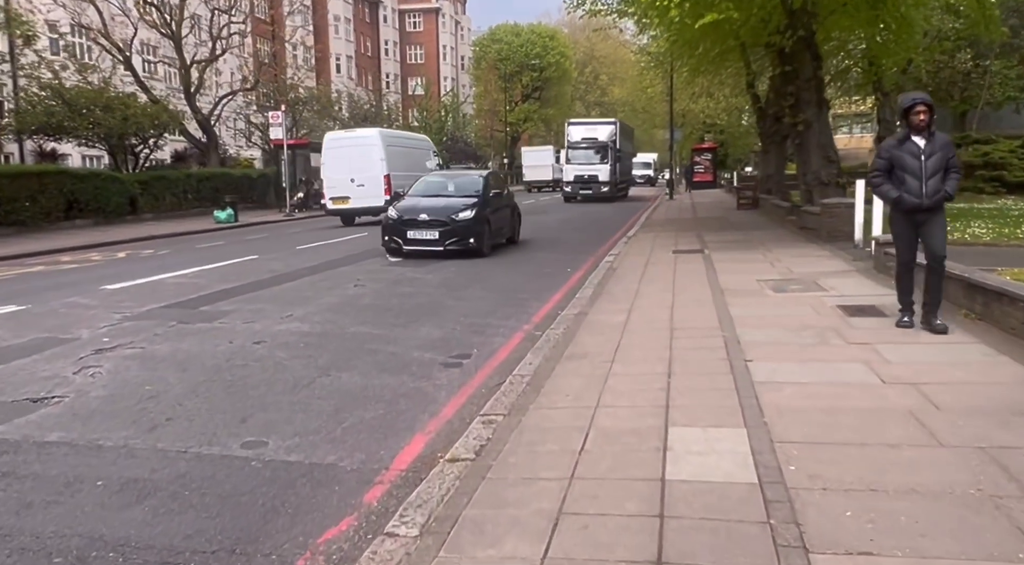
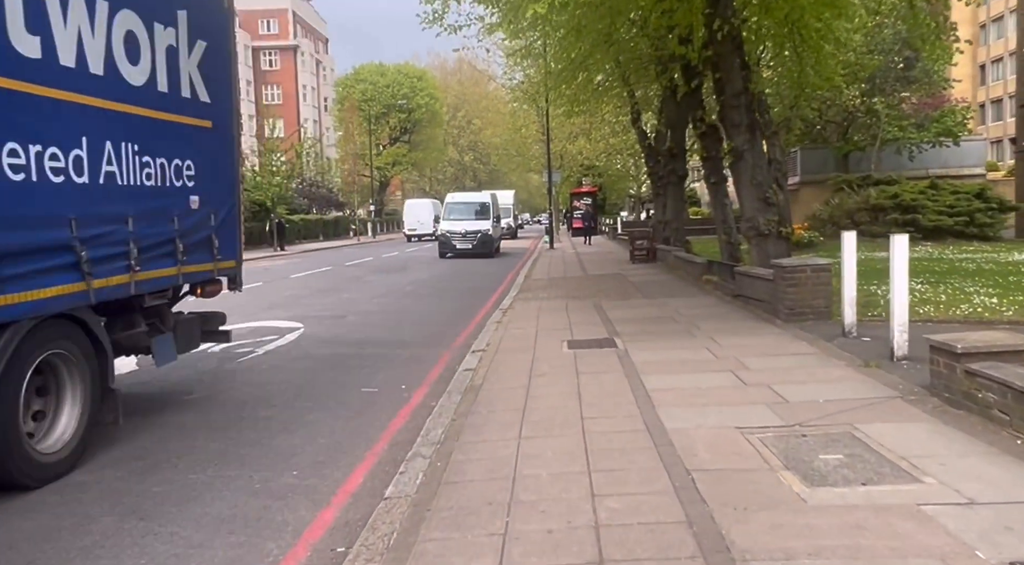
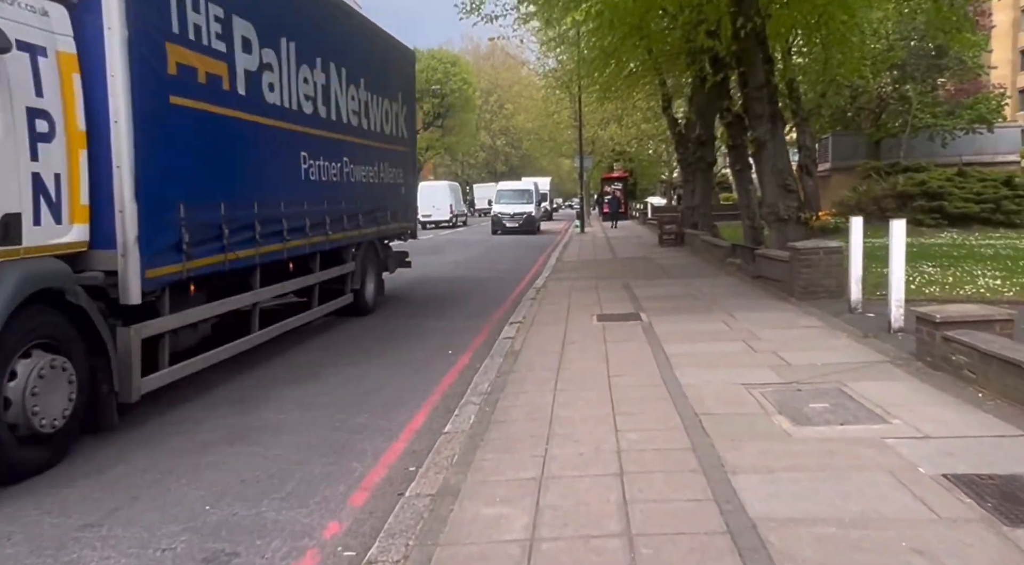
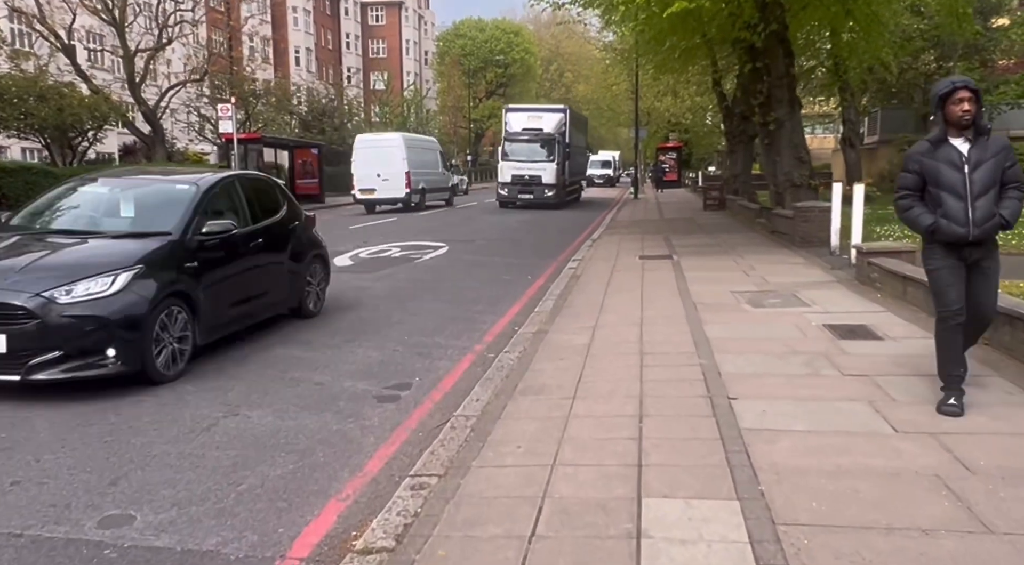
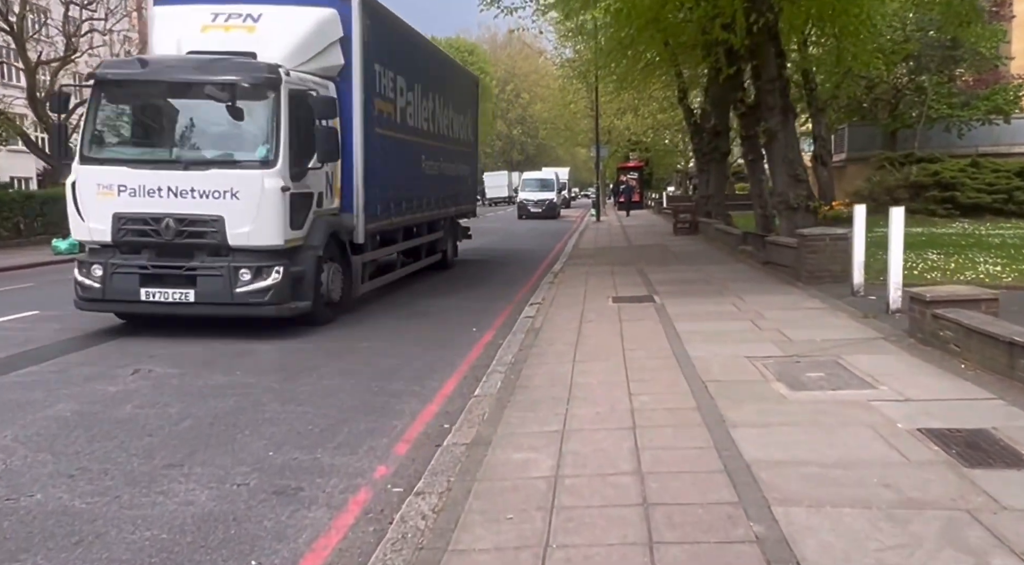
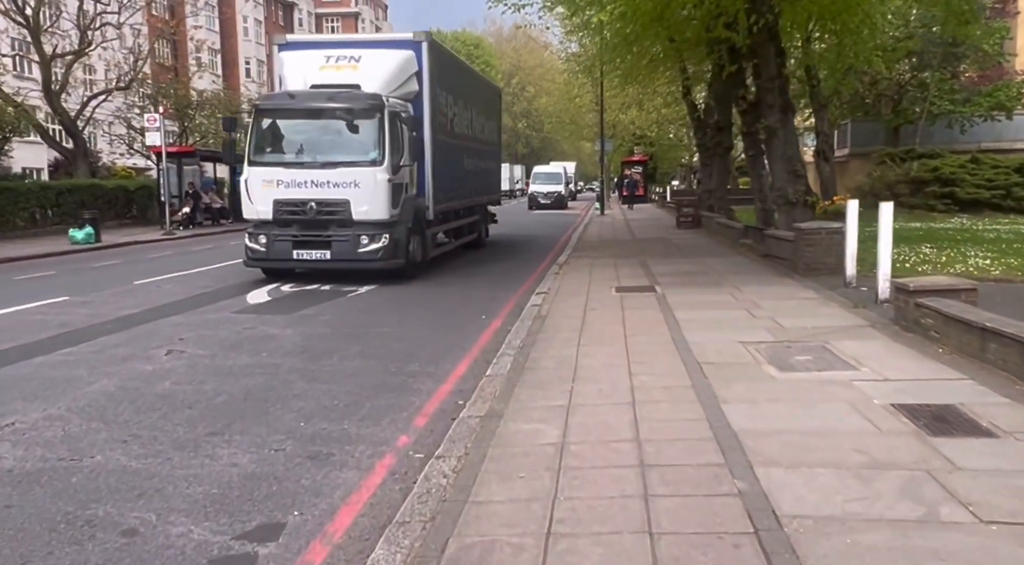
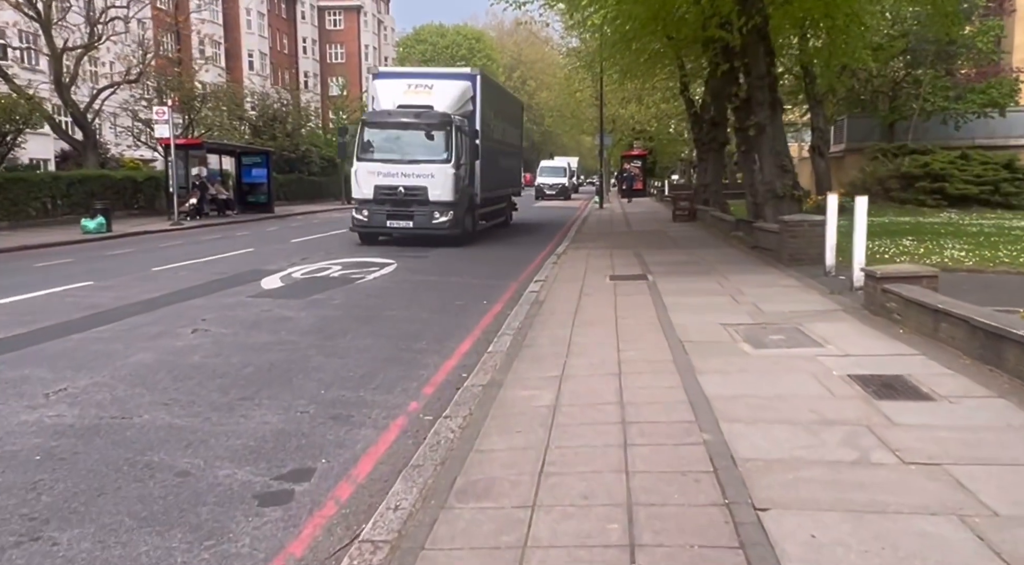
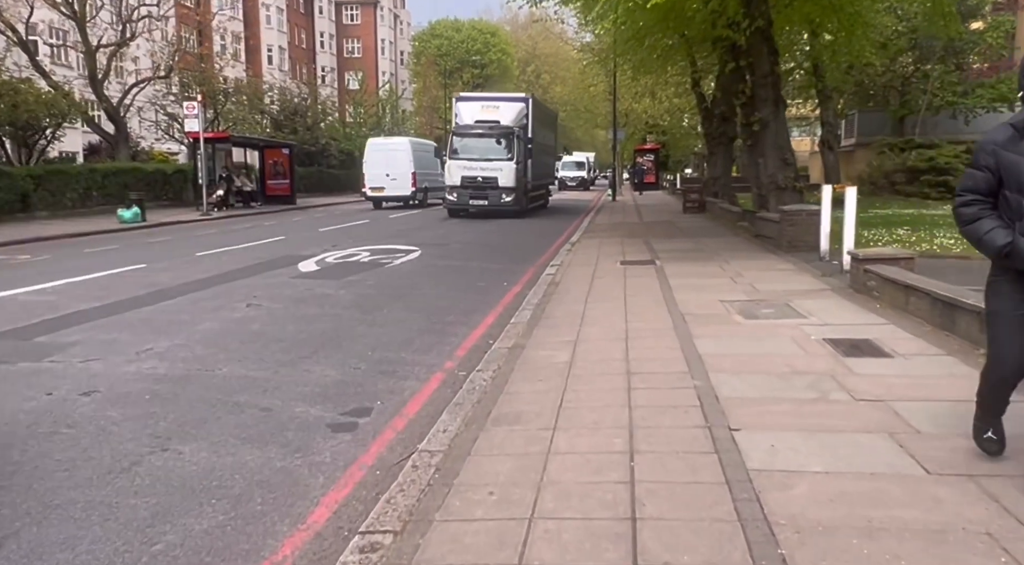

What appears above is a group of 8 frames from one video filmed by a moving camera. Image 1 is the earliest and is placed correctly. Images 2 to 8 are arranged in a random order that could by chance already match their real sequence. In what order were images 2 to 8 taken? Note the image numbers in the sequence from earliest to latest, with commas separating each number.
4, 8, 7, 6, 5, 3, 2
